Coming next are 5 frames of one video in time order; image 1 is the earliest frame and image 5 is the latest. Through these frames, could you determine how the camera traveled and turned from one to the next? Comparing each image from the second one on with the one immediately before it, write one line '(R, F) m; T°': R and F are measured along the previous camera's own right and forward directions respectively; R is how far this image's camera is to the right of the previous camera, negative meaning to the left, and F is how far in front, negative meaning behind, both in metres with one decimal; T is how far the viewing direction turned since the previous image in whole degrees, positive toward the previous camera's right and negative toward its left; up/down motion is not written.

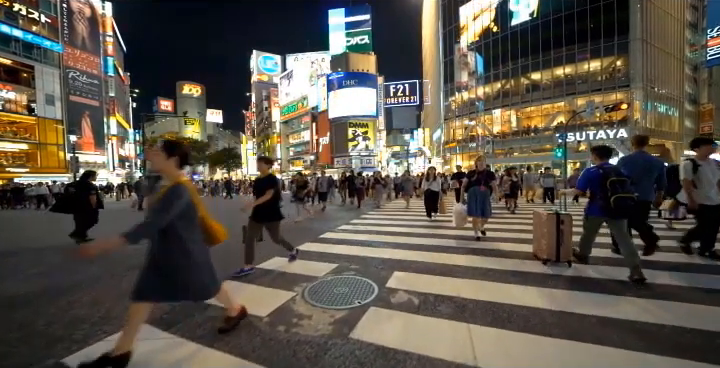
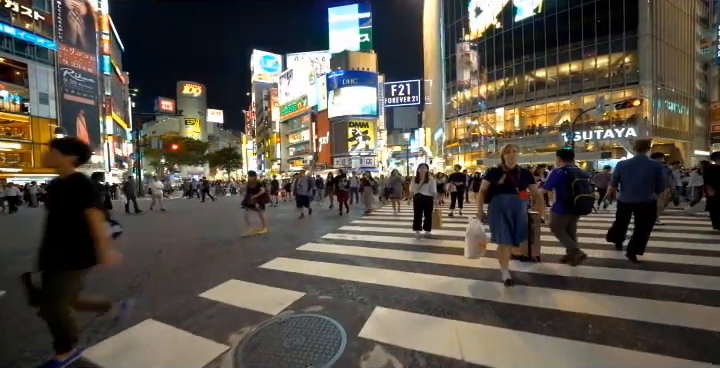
(+0.3, +1.4) m; 0°
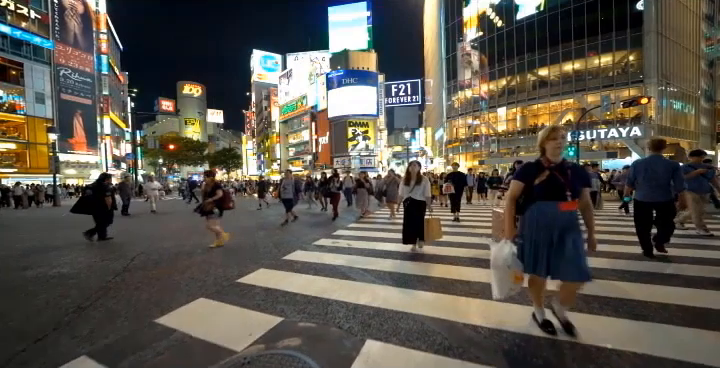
(+0.1, +0.8) m; 0°
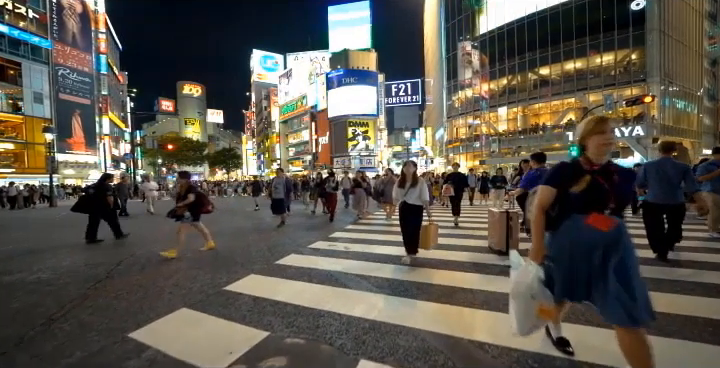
(+0.1, +0.4) m; 0°
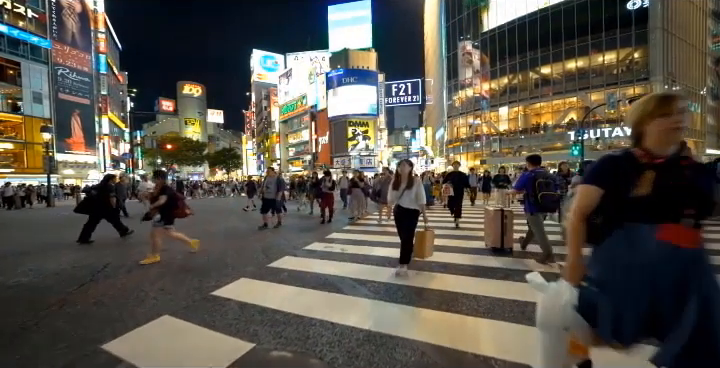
(+0.1, +0.3) m; 0°
